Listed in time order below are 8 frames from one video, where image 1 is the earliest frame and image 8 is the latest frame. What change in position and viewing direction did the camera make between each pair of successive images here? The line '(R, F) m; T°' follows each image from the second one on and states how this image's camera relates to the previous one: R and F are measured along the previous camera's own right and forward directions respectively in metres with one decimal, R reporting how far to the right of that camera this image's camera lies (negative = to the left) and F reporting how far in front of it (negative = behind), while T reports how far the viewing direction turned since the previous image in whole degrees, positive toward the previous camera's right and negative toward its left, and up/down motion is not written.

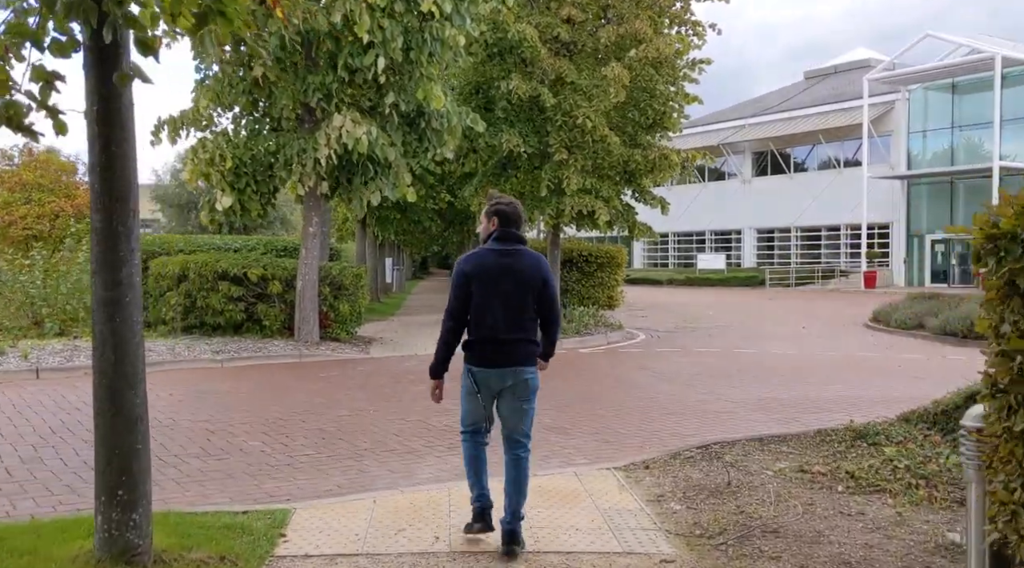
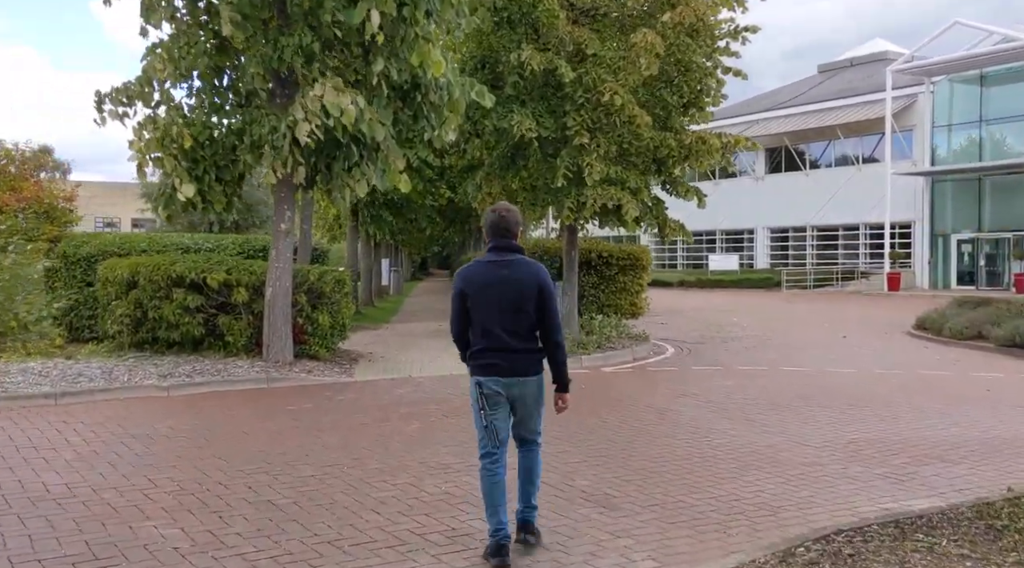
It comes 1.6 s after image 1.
(-0.2, +2.3) m; 0°
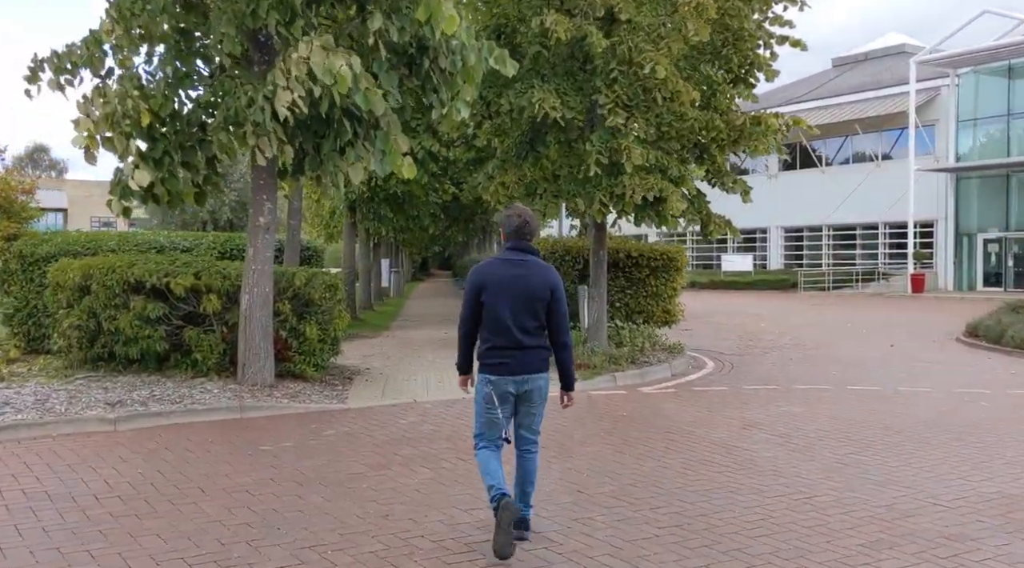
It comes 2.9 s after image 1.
(-0.3, +1.9) m; 0°
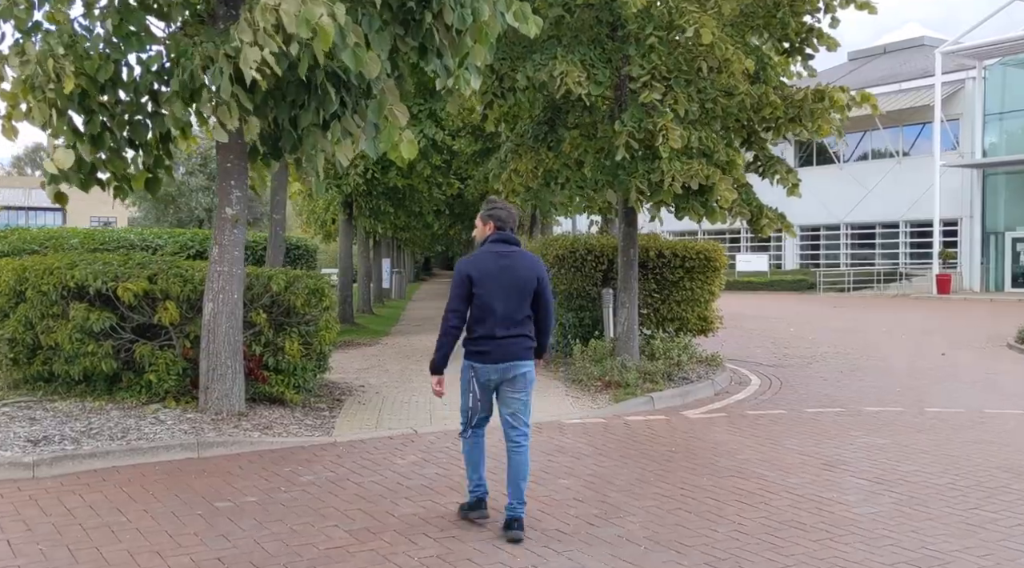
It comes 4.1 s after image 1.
(-0.2, +1.7) m; 0°
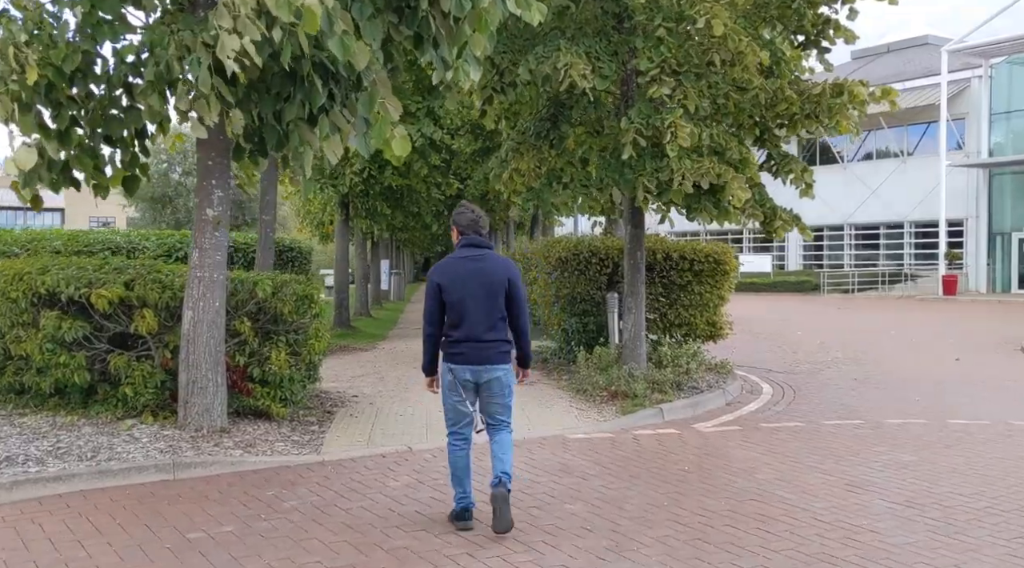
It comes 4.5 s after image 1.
(0.0, +0.5) m; 0°
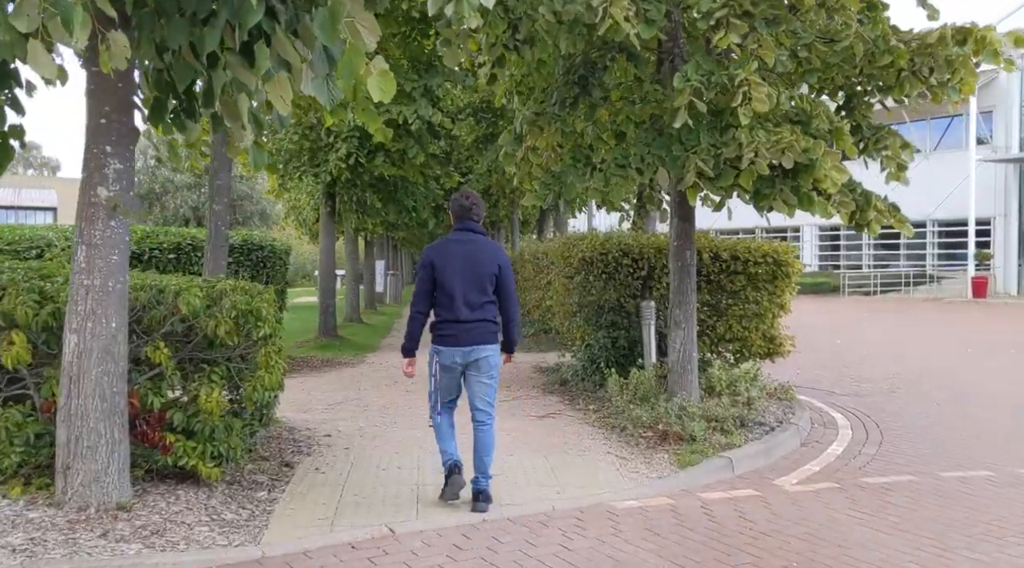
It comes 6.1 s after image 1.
(-0.1, +2.2) m; 0°
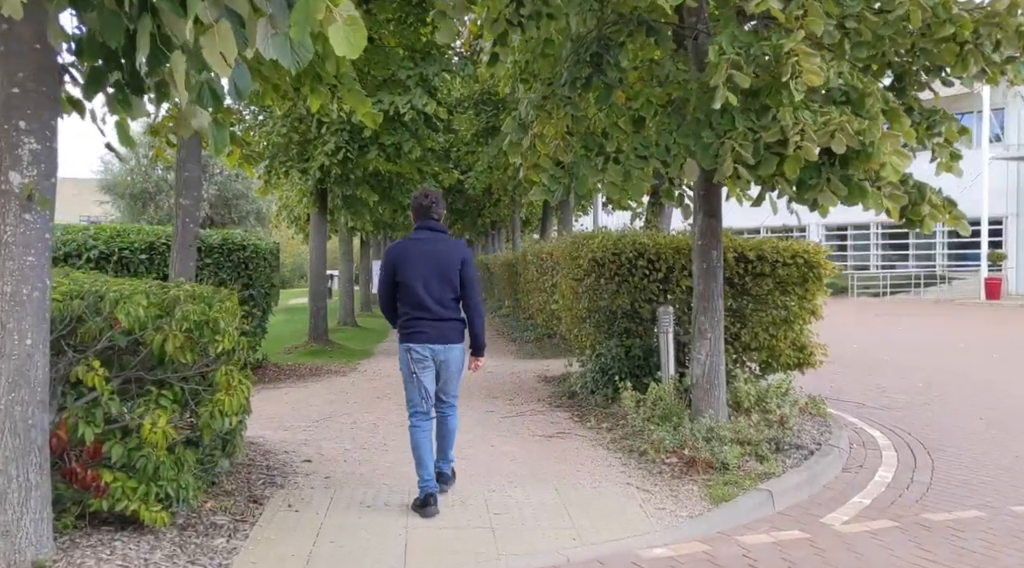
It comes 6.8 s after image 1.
(0.0, +0.9) m; 0°
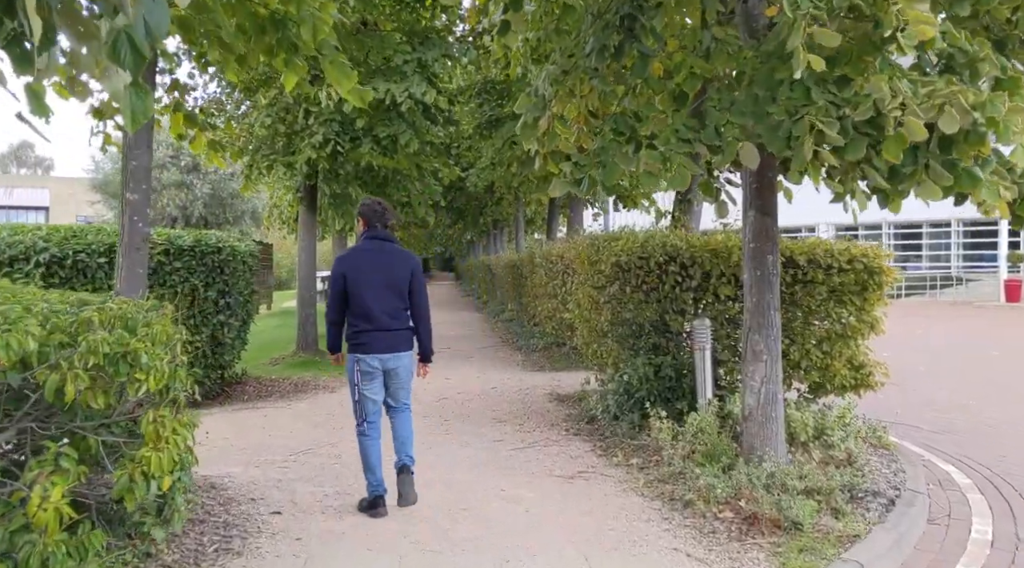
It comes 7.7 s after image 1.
(-0.1, +1.2) m; 0°
